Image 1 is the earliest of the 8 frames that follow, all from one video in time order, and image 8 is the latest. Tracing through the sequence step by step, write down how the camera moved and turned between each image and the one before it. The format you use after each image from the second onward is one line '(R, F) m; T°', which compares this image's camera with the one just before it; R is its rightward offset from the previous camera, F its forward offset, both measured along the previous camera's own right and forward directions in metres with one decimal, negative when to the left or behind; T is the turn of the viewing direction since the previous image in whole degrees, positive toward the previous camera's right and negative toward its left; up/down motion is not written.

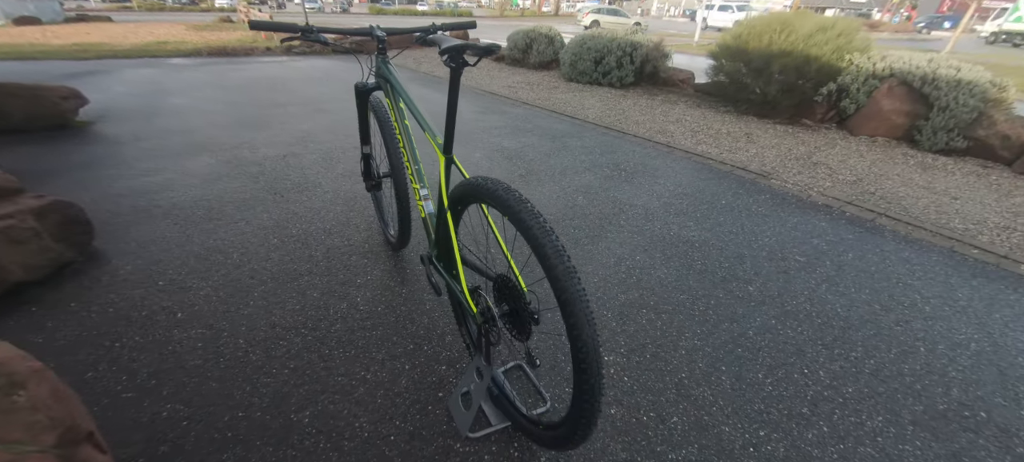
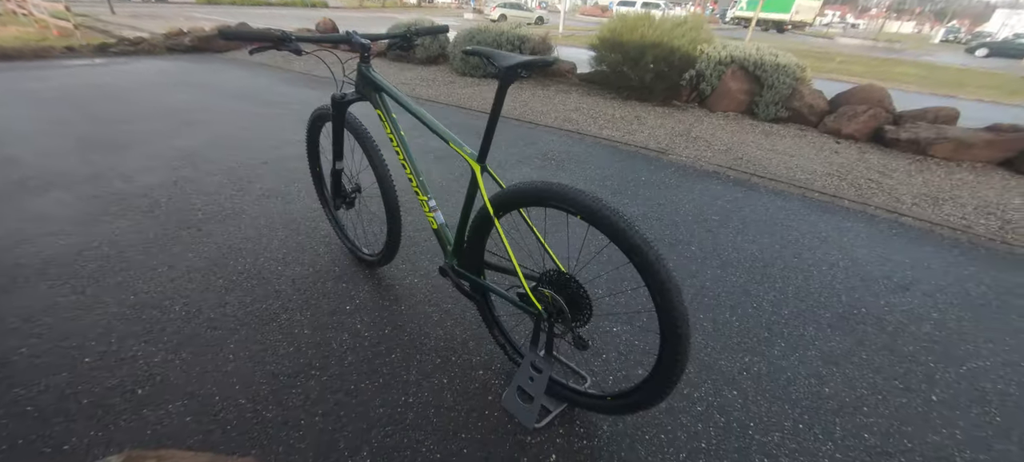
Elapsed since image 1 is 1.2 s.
(-0.6, 0.0) m; +17°
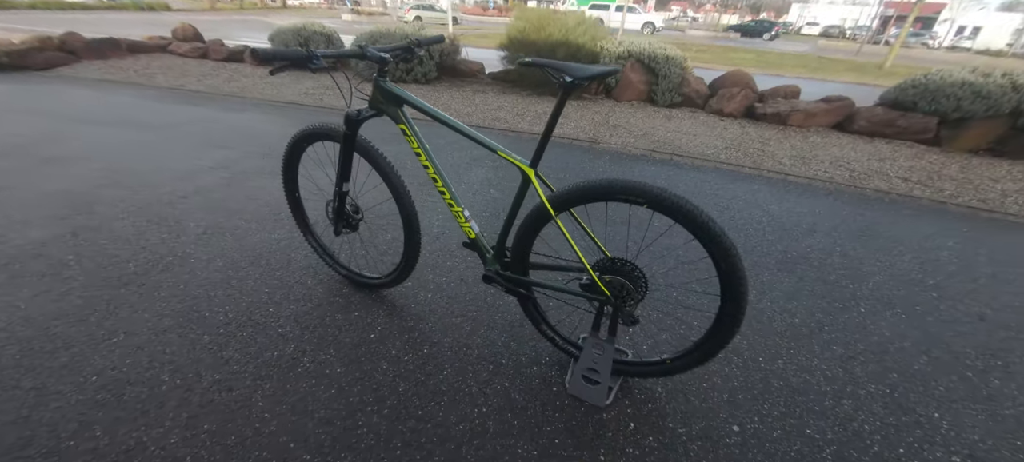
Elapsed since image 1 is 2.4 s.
(-0.7, 0.0) m; +14°
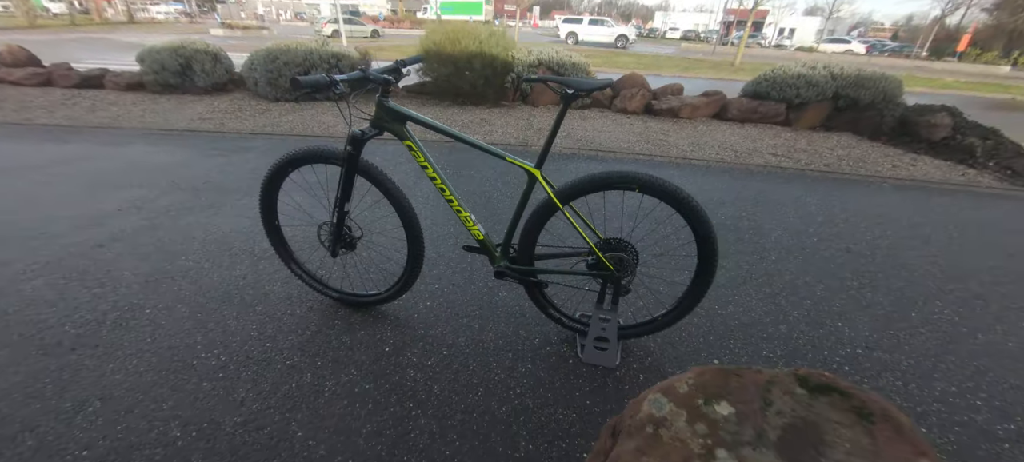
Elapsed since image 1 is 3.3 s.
(-0.5, -0.2) m; +13°
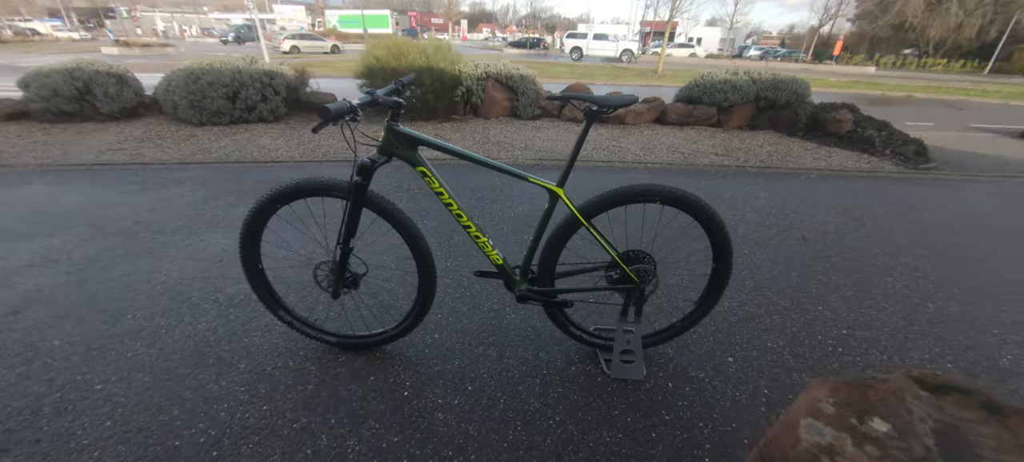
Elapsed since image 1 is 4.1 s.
(-0.4, +0.1) m; +9°
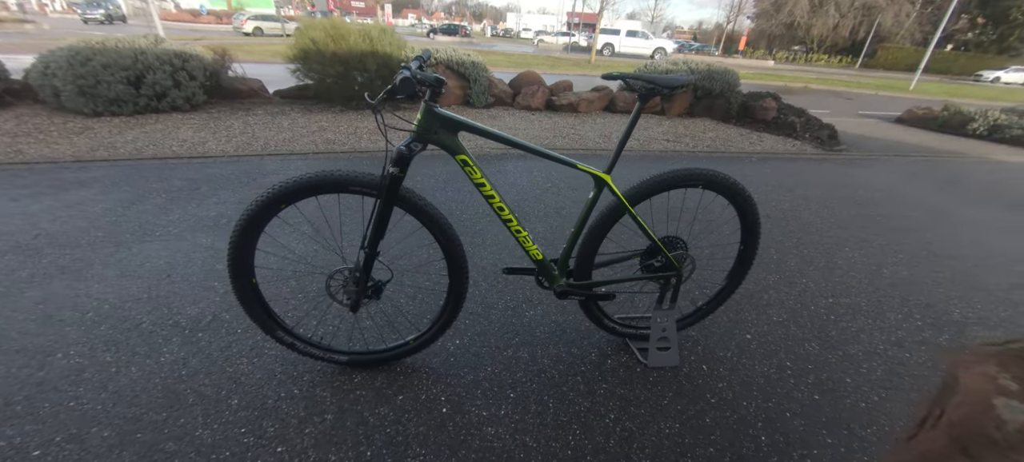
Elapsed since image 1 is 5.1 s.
(-0.5, +0.2) m; +10°
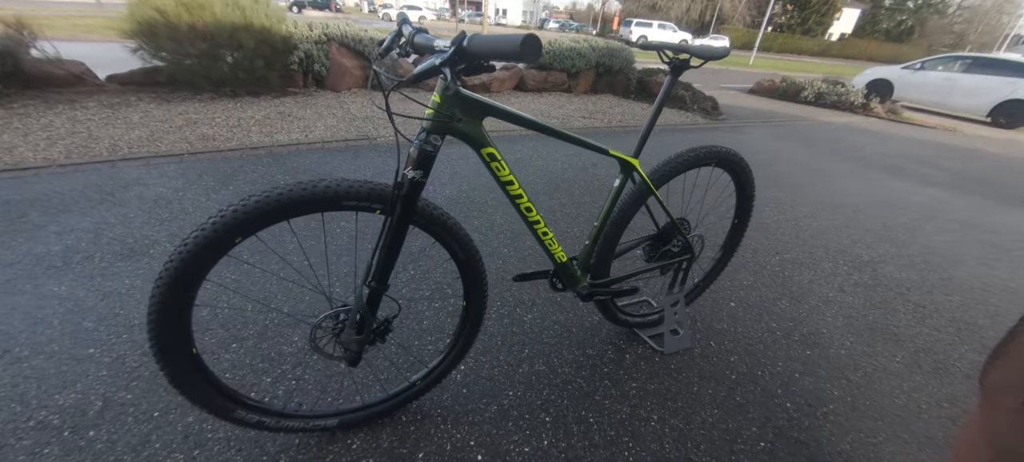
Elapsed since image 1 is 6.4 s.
(-0.5, +0.4) m; +14°
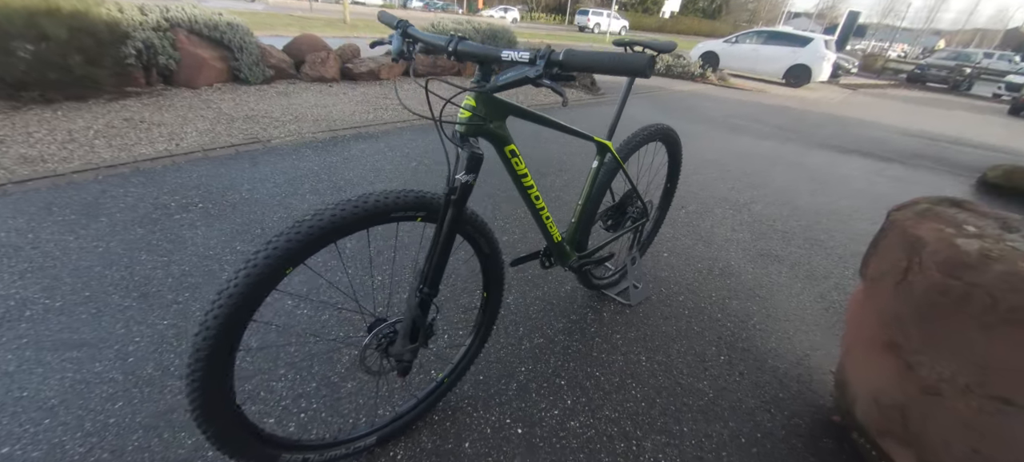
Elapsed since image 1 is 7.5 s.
(-0.5, 0.0) m; +16°
